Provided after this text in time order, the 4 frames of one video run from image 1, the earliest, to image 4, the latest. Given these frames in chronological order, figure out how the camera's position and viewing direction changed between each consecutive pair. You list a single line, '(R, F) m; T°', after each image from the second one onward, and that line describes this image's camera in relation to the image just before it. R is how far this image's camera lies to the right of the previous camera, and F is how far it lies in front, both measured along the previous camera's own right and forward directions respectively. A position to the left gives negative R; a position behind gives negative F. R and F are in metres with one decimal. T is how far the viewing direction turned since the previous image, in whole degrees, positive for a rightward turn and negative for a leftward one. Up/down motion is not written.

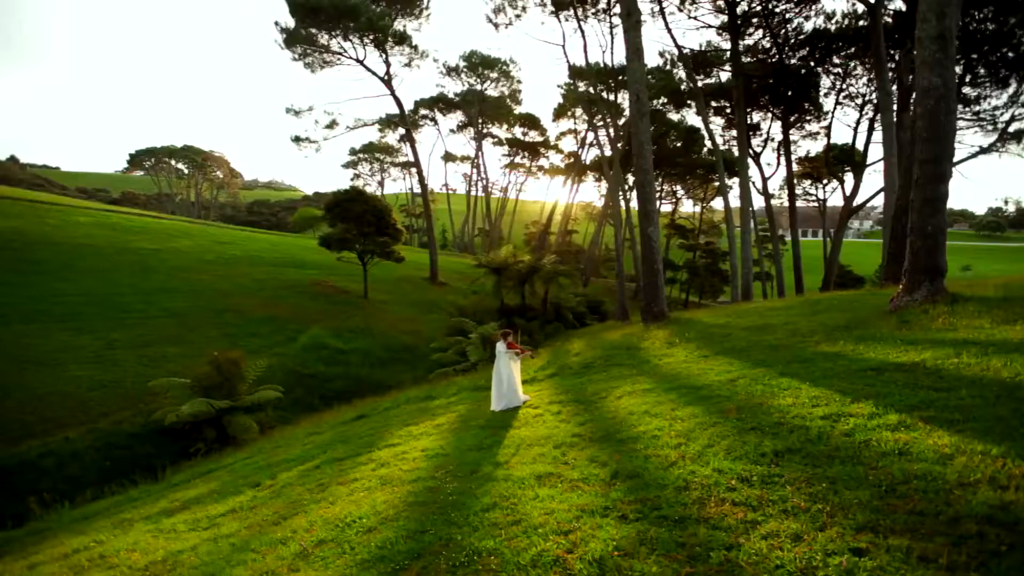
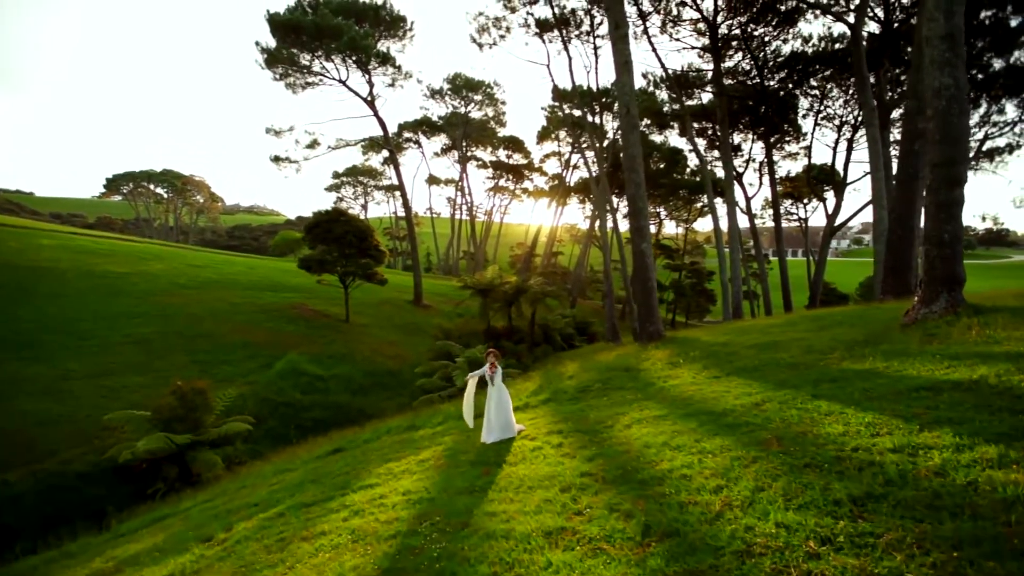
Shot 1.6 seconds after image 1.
(-0.1, +1.1) m; +1°
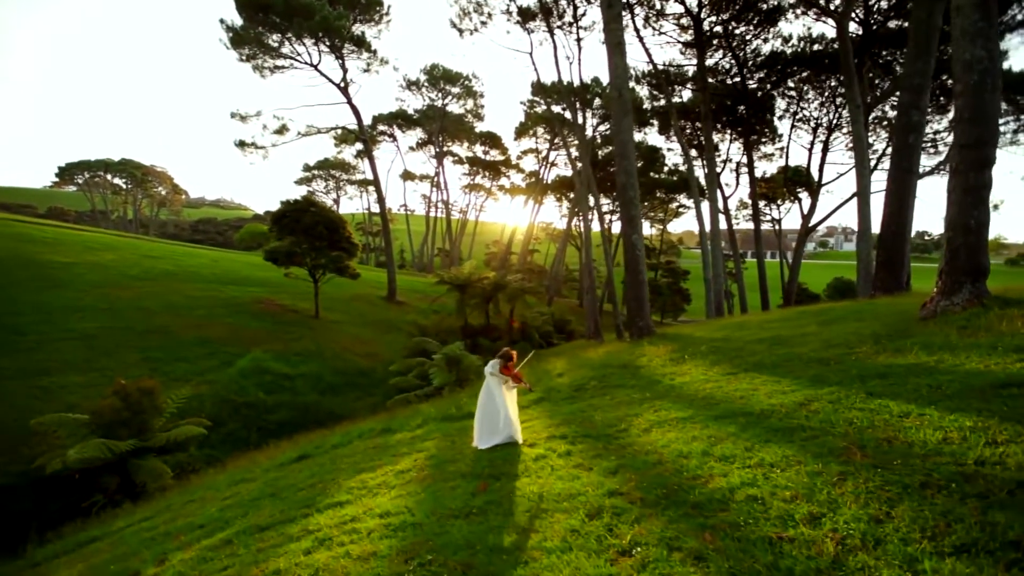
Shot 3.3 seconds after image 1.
(-0.3, +1.3) m; +3°
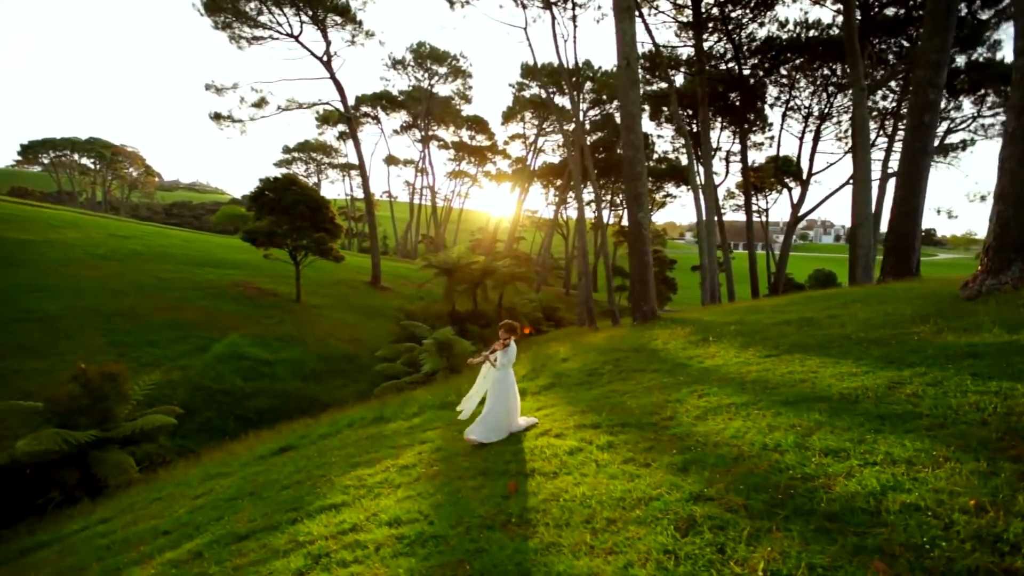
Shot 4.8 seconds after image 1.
(-0.5, +1.1) m; +2°
